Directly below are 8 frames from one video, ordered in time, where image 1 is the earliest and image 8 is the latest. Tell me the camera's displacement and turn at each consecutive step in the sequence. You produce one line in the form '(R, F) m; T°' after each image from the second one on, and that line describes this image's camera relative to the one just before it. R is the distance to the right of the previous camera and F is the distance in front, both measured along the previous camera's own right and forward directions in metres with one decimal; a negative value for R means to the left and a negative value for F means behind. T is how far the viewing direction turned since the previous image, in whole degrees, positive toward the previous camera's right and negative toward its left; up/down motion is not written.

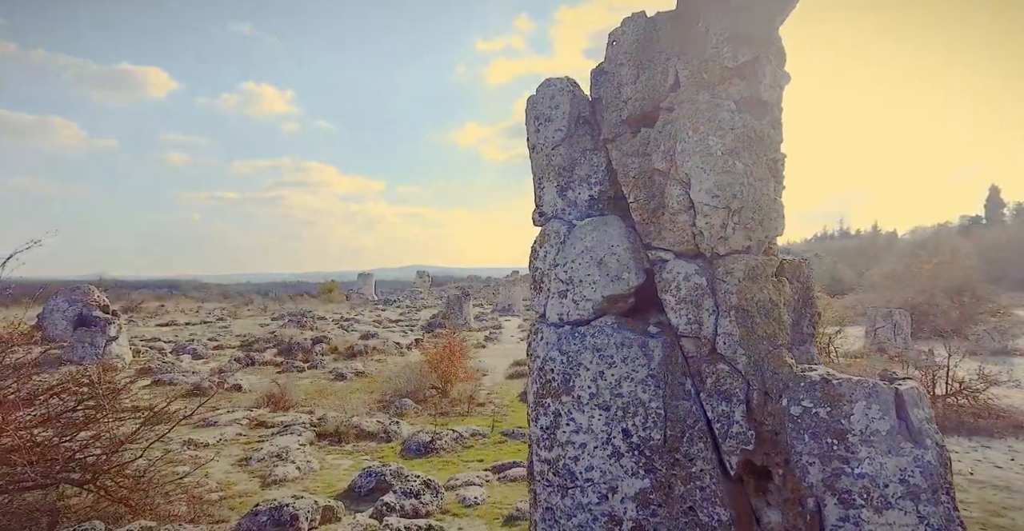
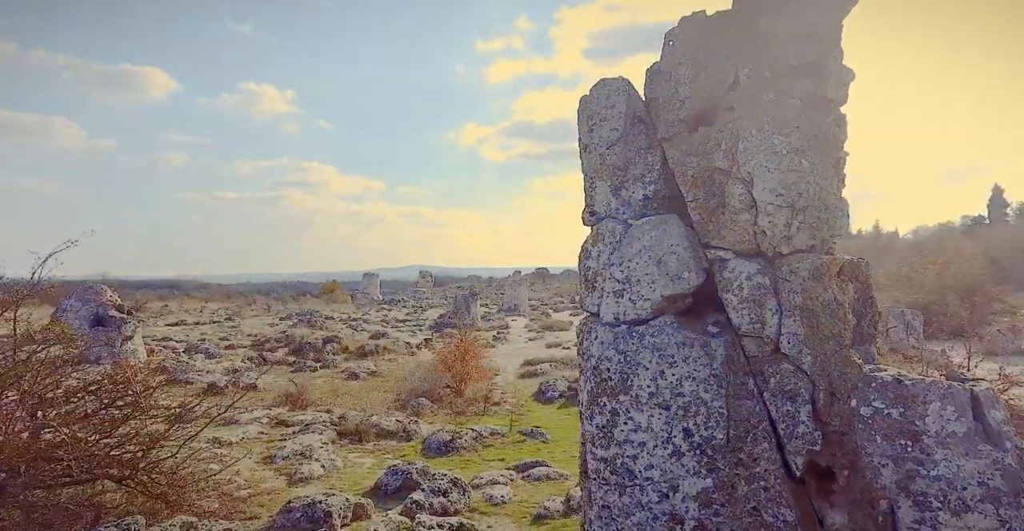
(-0.2, 0.0) m; -2°
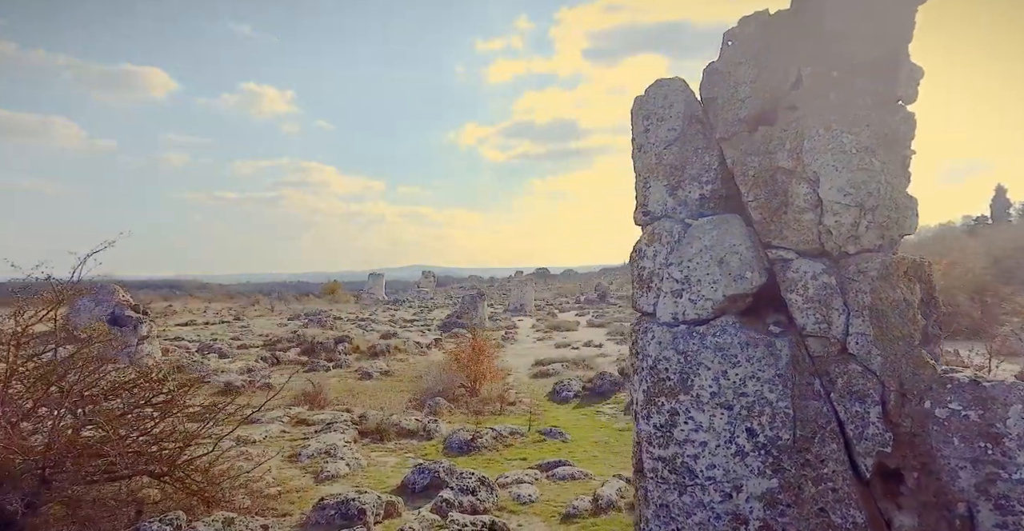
(-0.2, 0.0) m; -2°
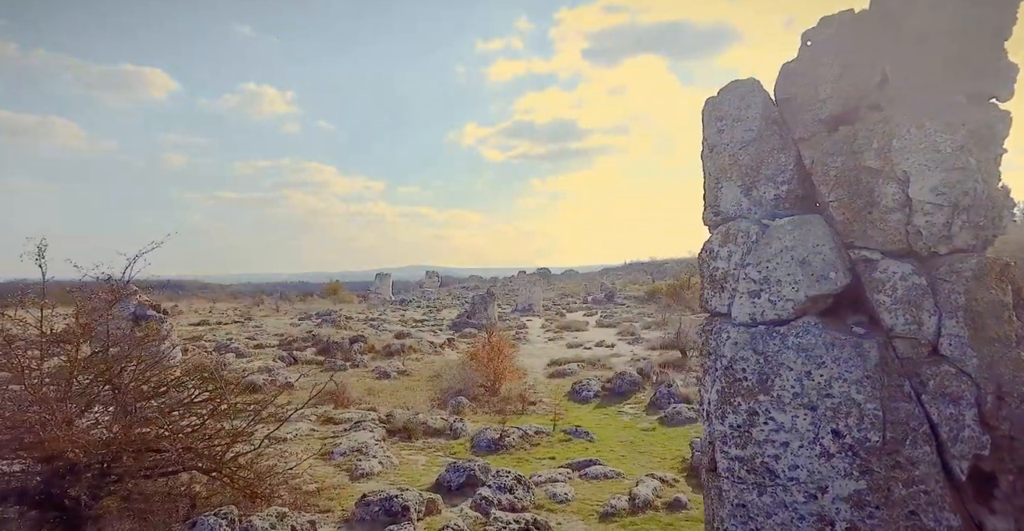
(-0.2, 0.0) m; -2°
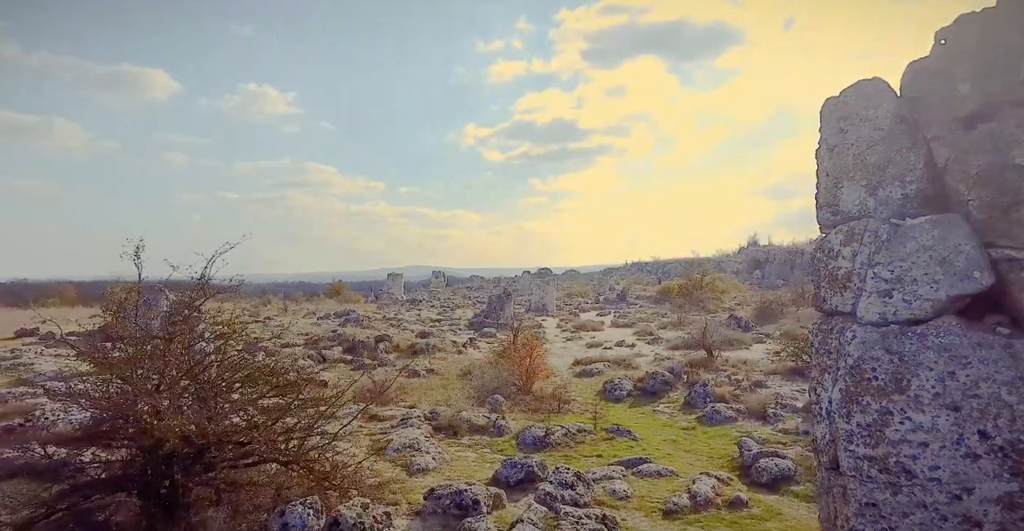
(-0.4, -0.1) m; -3°
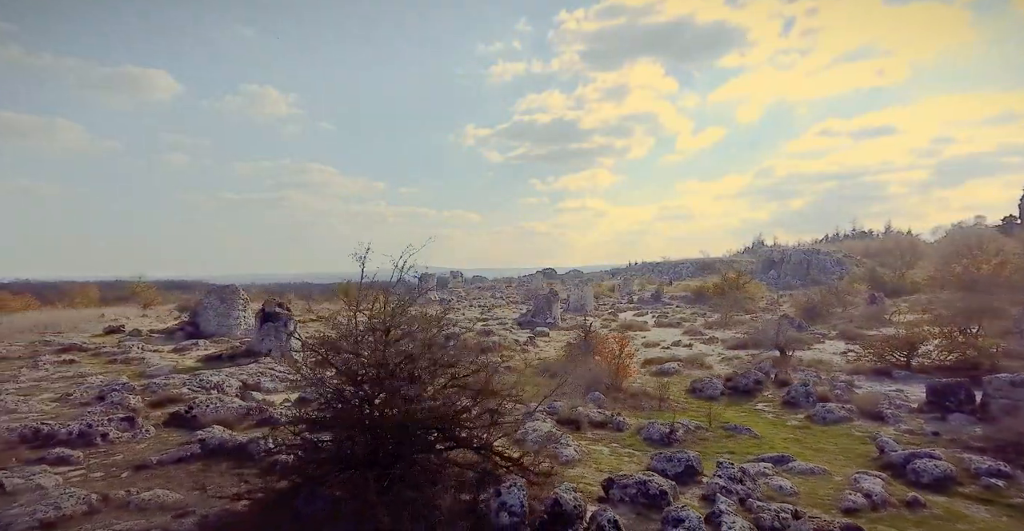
(-1.2, -0.3) m; -9°
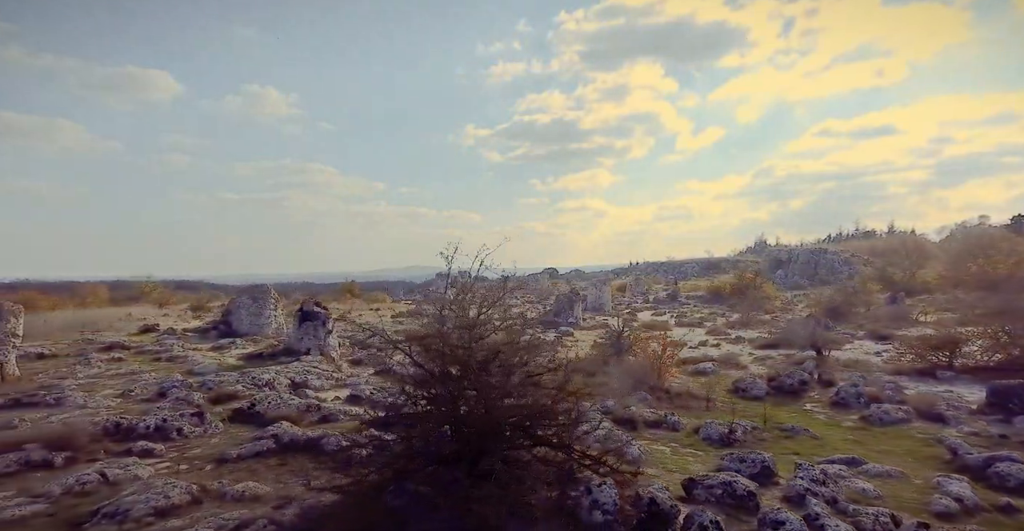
(-0.5, 0.0) m; -4°
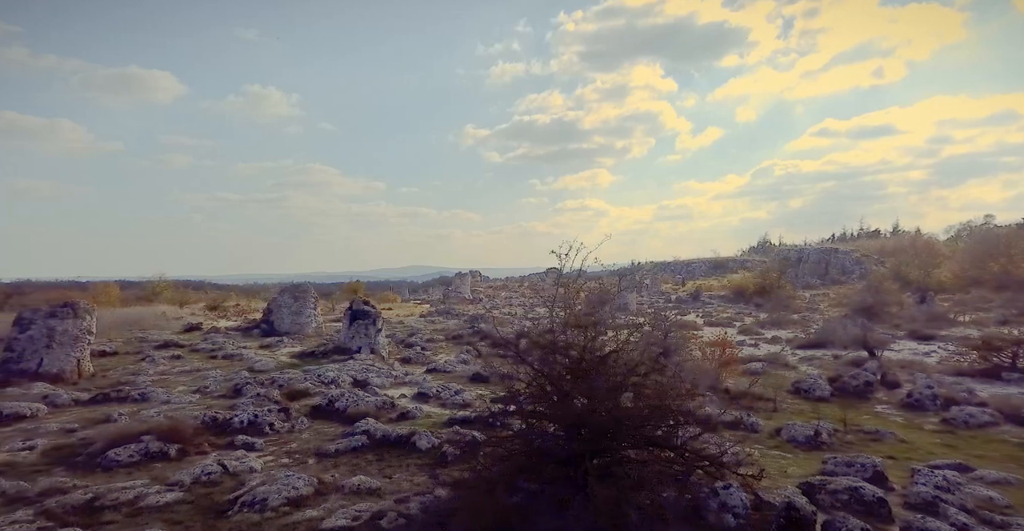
(-0.7, +0.1) m; -5°
